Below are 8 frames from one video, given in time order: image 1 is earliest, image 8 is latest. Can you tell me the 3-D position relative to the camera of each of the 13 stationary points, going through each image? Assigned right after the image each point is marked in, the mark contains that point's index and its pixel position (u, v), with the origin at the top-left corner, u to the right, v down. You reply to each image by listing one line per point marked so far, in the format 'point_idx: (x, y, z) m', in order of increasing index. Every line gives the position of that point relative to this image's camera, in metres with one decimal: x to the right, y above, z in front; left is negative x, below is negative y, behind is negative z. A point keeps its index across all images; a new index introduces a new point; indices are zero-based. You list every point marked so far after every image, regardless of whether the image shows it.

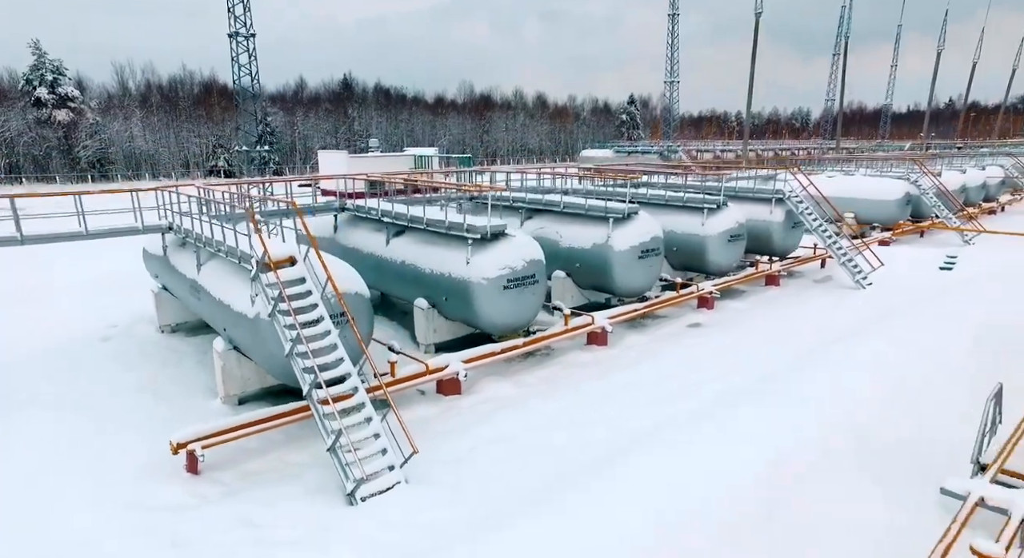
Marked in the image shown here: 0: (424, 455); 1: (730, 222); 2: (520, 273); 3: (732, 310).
0: (-1.0, -2.1, +7.7) m
1: (+4.7, +1.3, +13.7) m
2: (0.0, +0.1, +9.5) m
3: (+4.7, -0.6, +13.7) m
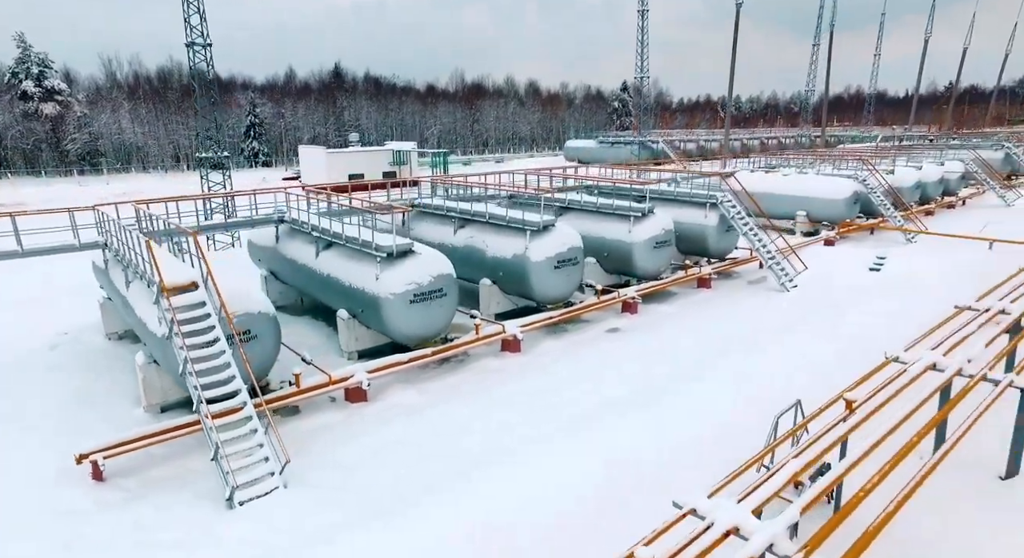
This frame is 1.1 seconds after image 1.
0: (-2.5, -2.4, +8.5) m
1: (+3.2, +1.2, +14.4) m
2: (-1.4, -0.1, +10.3) m
3: (+3.2, -0.7, +14.4) m
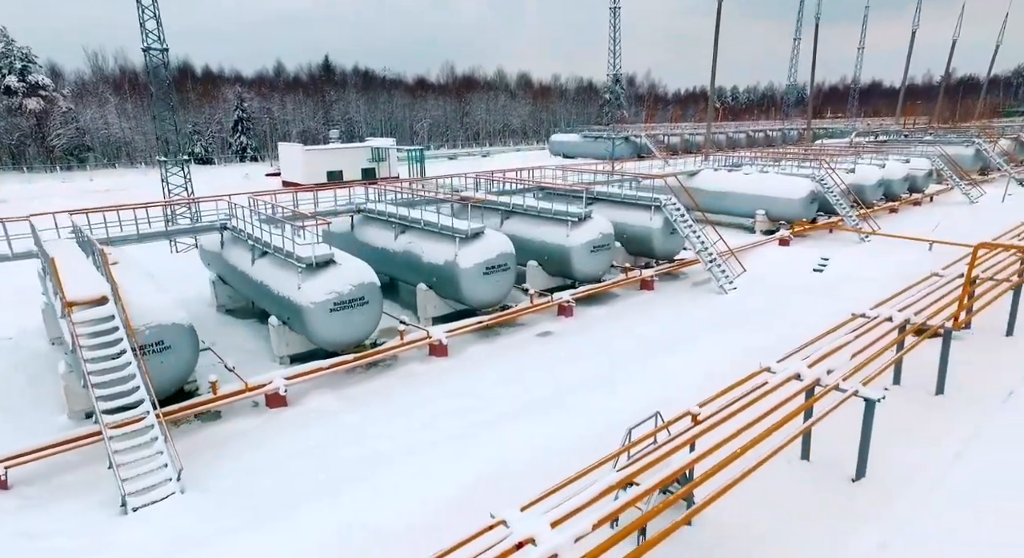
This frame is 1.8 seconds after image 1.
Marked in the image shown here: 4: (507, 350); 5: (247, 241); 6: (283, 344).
0: (-3.9, -2.6, +8.9) m
1: (+1.9, +1.1, +14.8) m
2: (-2.8, -0.3, +10.7) m
3: (+1.9, -0.8, +14.8) m
4: (-0.1, -1.4, +12.9) m
5: (-5.3, +0.8, +12.7) m
6: (-4.1, -1.2, +11.4) m
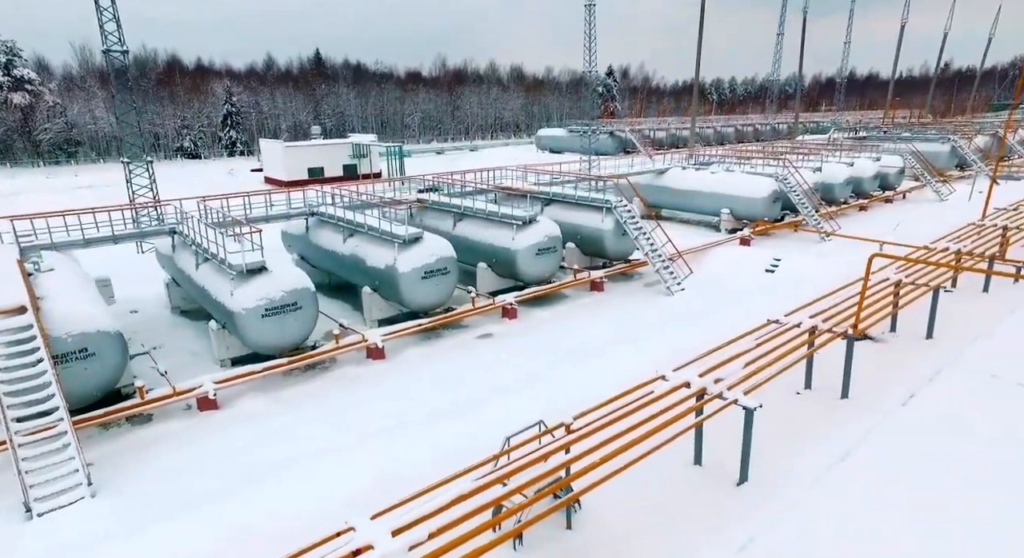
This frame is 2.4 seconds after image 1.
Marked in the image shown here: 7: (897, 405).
0: (-5.1, -2.7, +9.2) m
1: (+0.6, +1.0, +15.0) m
2: (-4.0, -0.4, +10.9) m
3: (+0.6, -0.9, +15.1) m
4: (-1.4, -1.5, +13.2) m
5: (-6.5, +0.7, +13.0) m
6: (-5.3, -1.3, +11.7) m
7: (+6.0, -2.0, +10.0) m
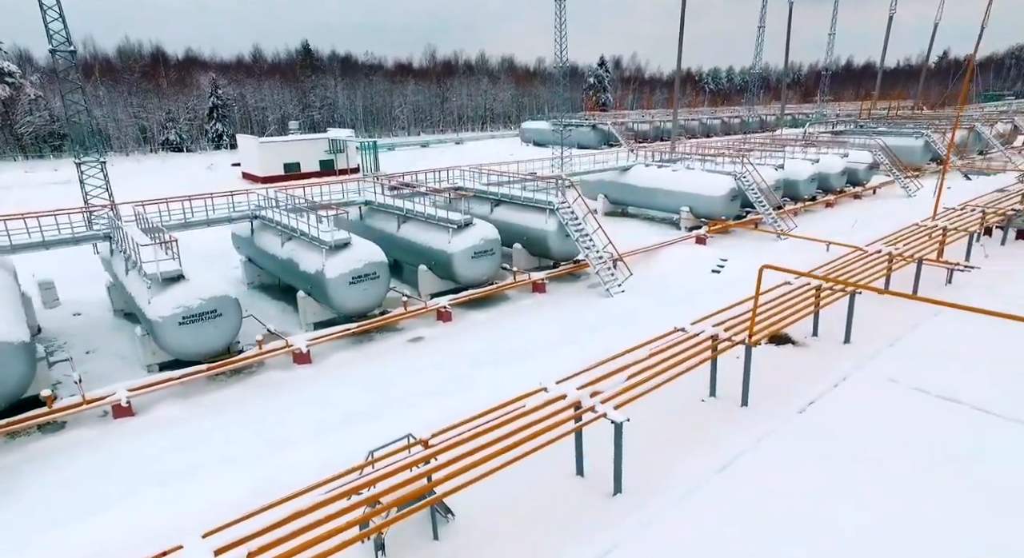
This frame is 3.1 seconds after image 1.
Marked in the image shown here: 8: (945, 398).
0: (-6.6, -2.9, +9.4) m
1: (-0.9, +1.0, +15.1) m
2: (-5.5, -0.5, +11.1) m
3: (-0.8, -0.9, +15.3) m
4: (-2.9, -1.6, +13.4) m
5: (-8.0, +0.6, +13.2) m
6: (-6.8, -1.4, +11.9) m
7: (+4.5, -2.1, +10.2) m
8: (+7.0, -1.9, +10.4) m
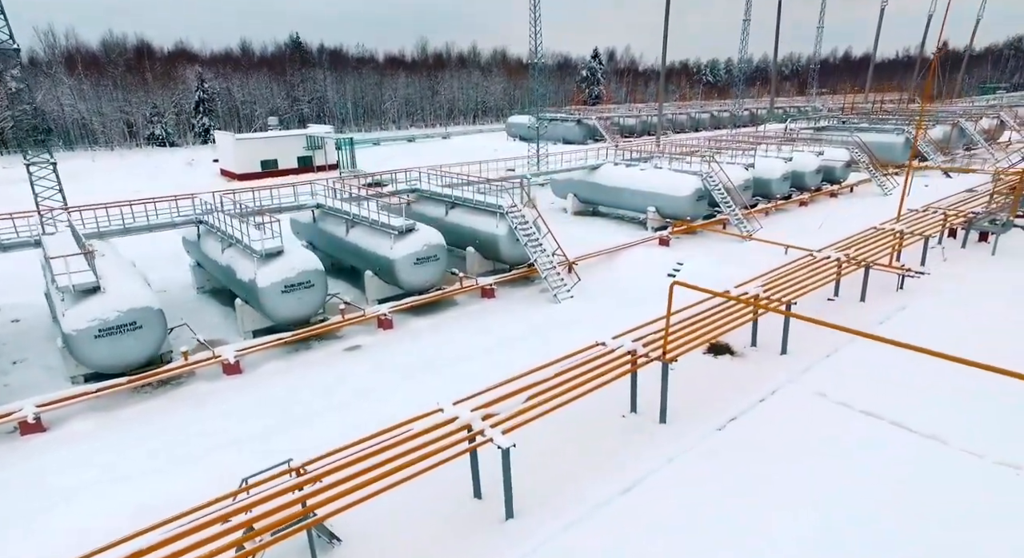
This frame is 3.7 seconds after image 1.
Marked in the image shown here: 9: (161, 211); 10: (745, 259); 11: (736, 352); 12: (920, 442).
0: (-7.9, -3.1, +9.2) m
1: (-2.2, +0.8, +14.9) m
2: (-6.9, -0.7, +10.9) m
3: (-2.2, -1.1, +15.1) m
4: (-4.2, -1.8, +13.2) m
5: (-9.3, +0.4, +13.0) m
6: (-8.2, -1.6, +11.7) m
7: (+3.2, -2.3, +10.0) m
8: (+5.7, -2.1, +10.2) m
9: (-8.9, +1.7, +16.1) m
10: (+6.8, +0.5, +18.5) m
11: (+4.4, -1.4, +12.4) m
12: (+6.0, -2.4, +9.4) m
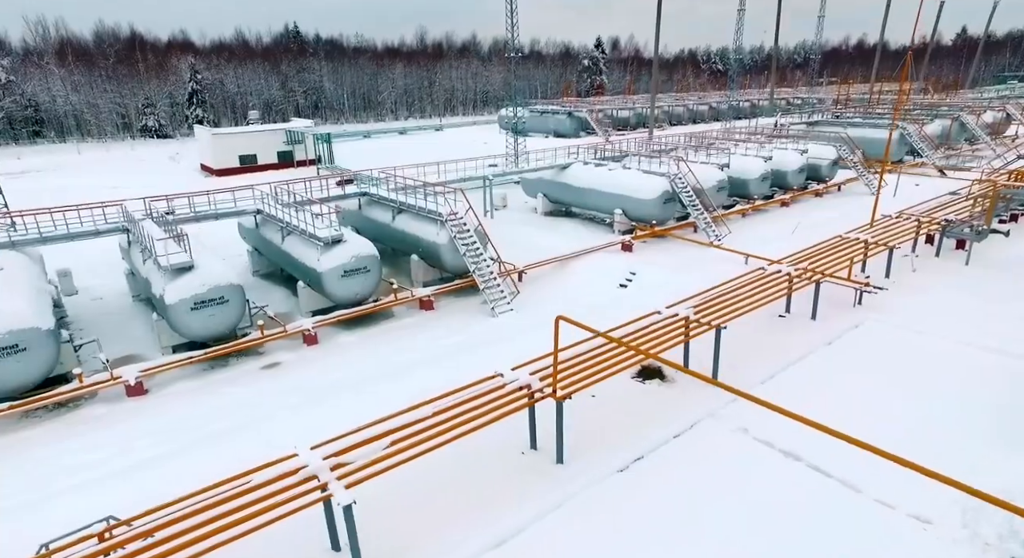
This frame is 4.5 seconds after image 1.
0: (-9.6, -3.5, +8.7) m
1: (-3.7, +0.5, +14.3) m
2: (-8.4, -1.1, +10.4) m
3: (-3.7, -1.4, +14.4) m
4: (-5.7, -2.1, +12.6) m
5: (-10.9, +0.1, +12.4) m
6: (-9.7, -1.9, +11.2) m
7: (+1.6, -2.7, +9.3) m
8: (+4.1, -2.6, +9.4) m
9: (-10.4, +1.5, +15.5) m
10: (+5.4, +0.3, +17.6) m
11: (+2.8, -1.8, +11.7) m
12: (+4.4, -2.9, +8.7) m
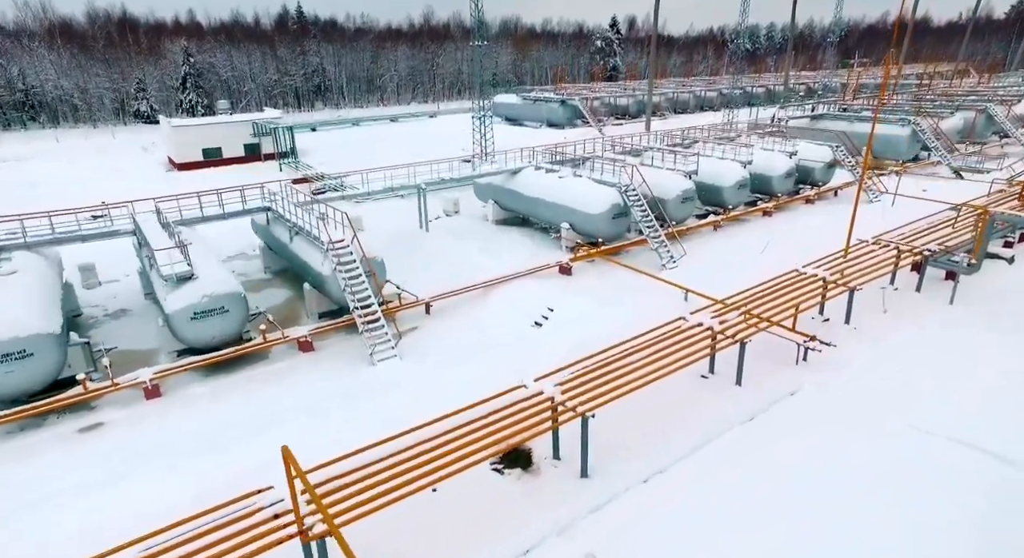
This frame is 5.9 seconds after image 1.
0: (-12.2, -4.4, +7.2) m
1: (-6.1, -0.3, +12.3) m
2: (-11.0, -1.9, +8.7) m
3: (-6.1, -2.2, +12.5) m
4: (-8.2, -2.9, +10.8) m
5: (-13.4, -0.6, +10.8) m
6: (-12.3, -2.7, +9.6) m
7: (-1.1, -3.8, +7.2) m
8: (+1.4, -3.7, +7.2) m
9: (-12.7, +0.8, +13.8) m
10: (+3.1, -0.6, +15.3) m
11: (+0.3, -2.8, +9.5) m
12: (+1.7, -4.0, +6.5) m
